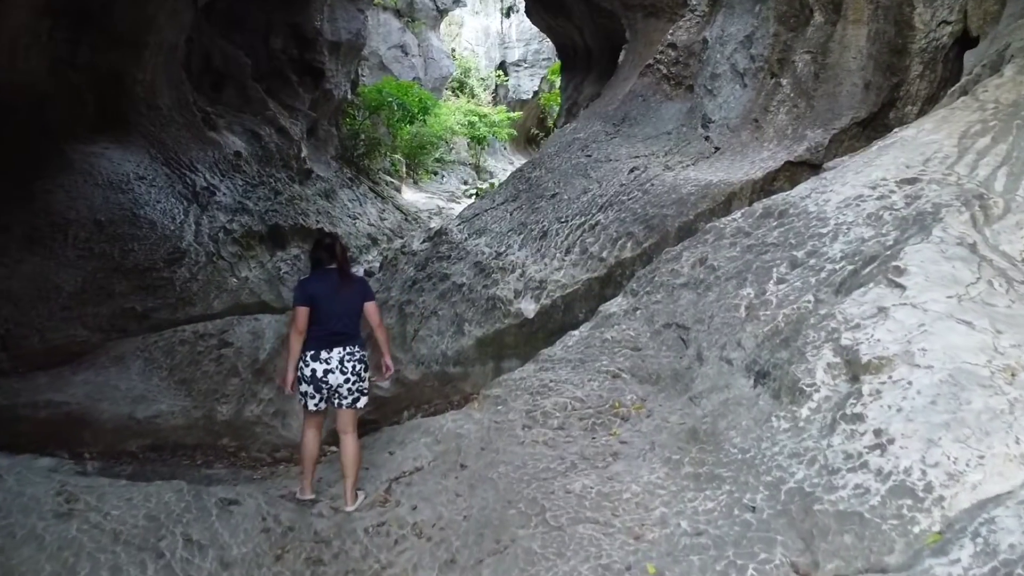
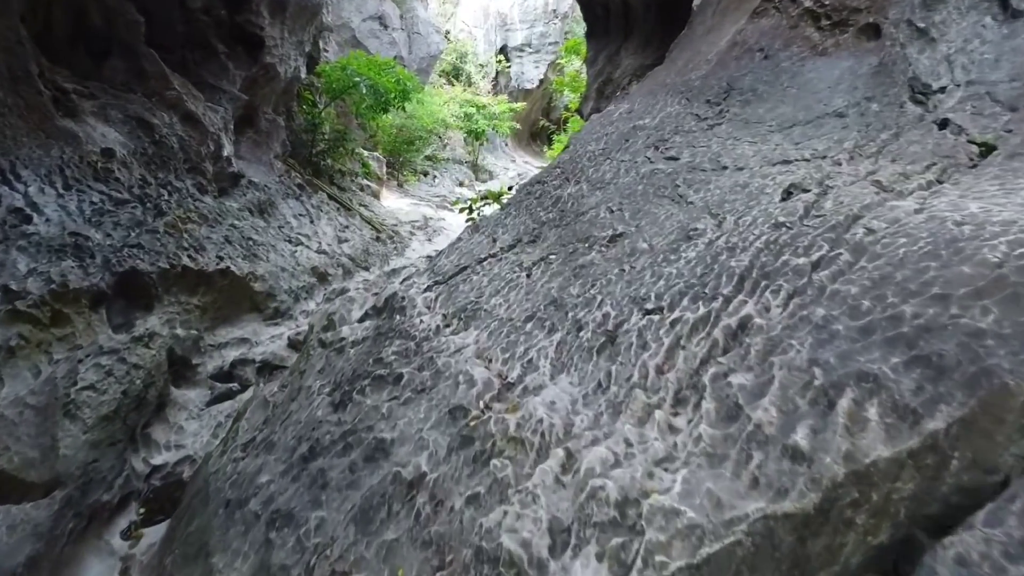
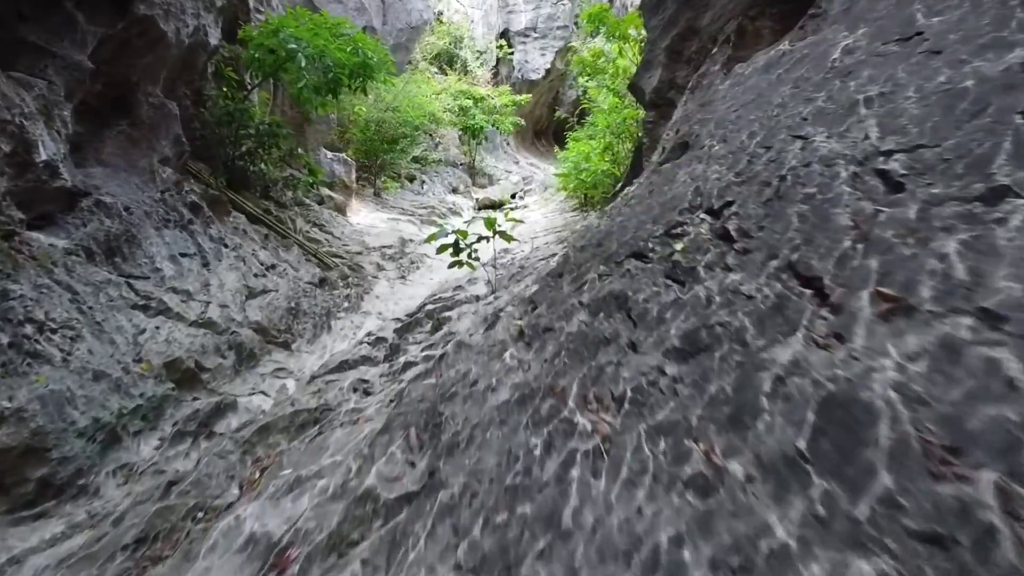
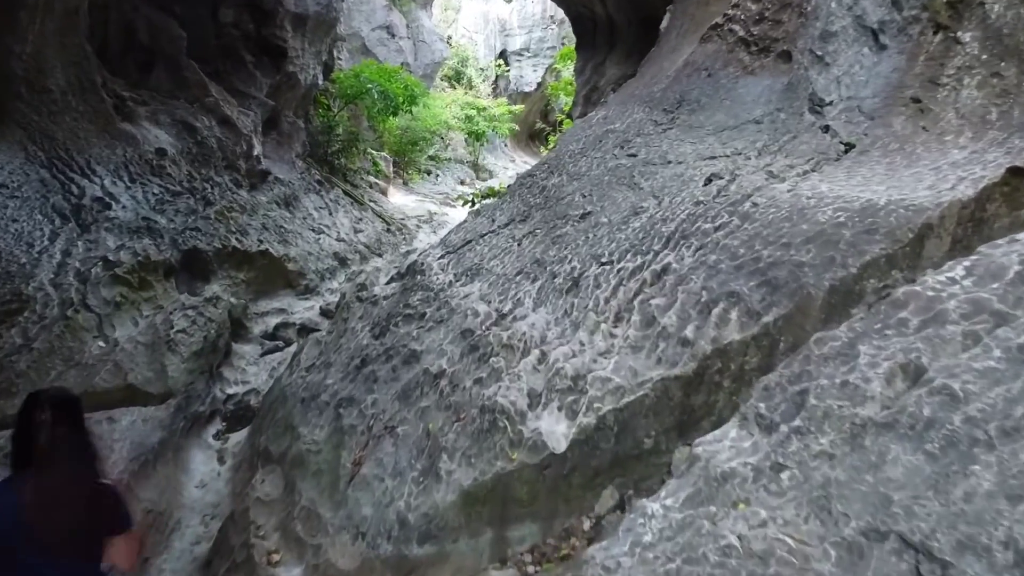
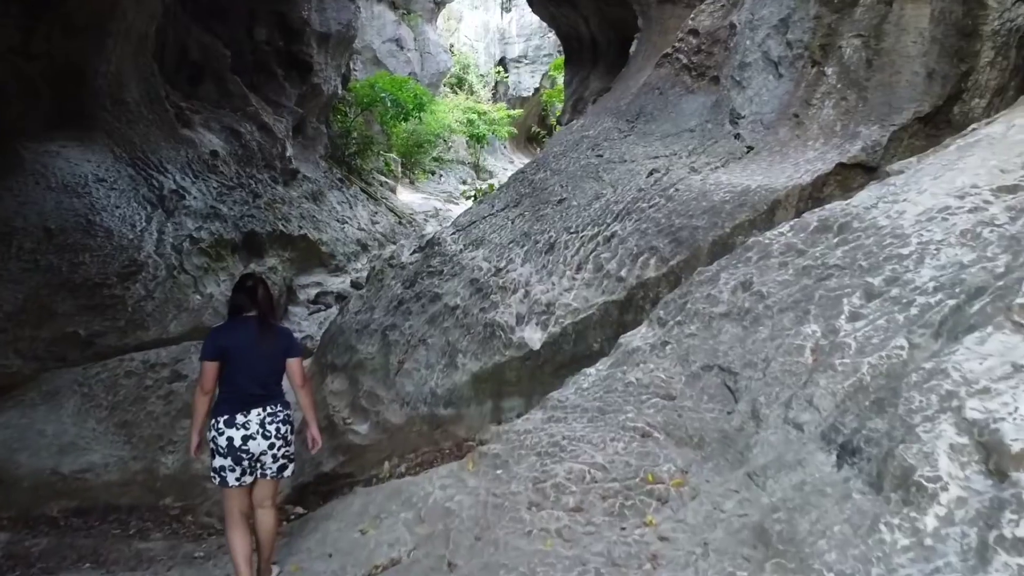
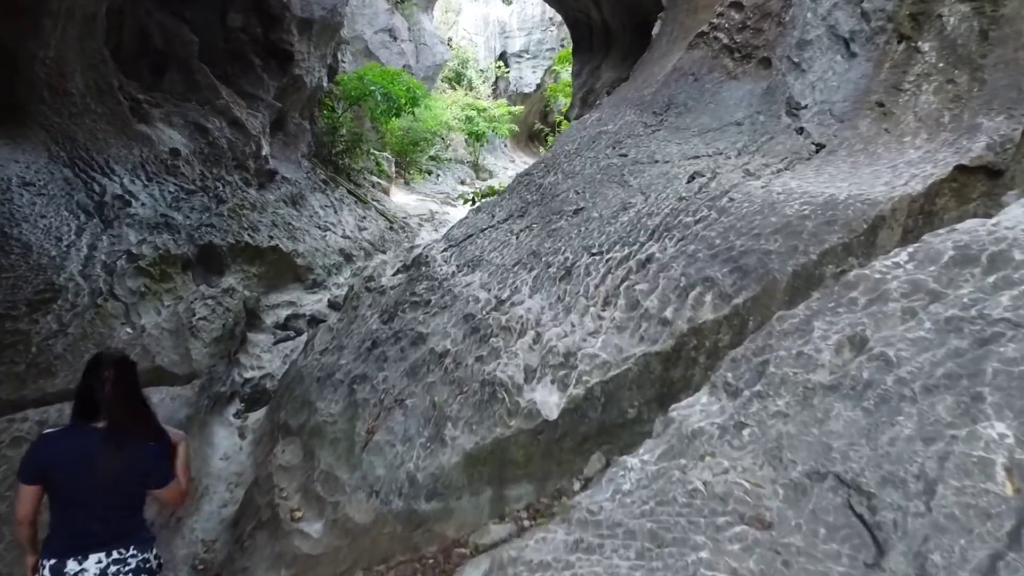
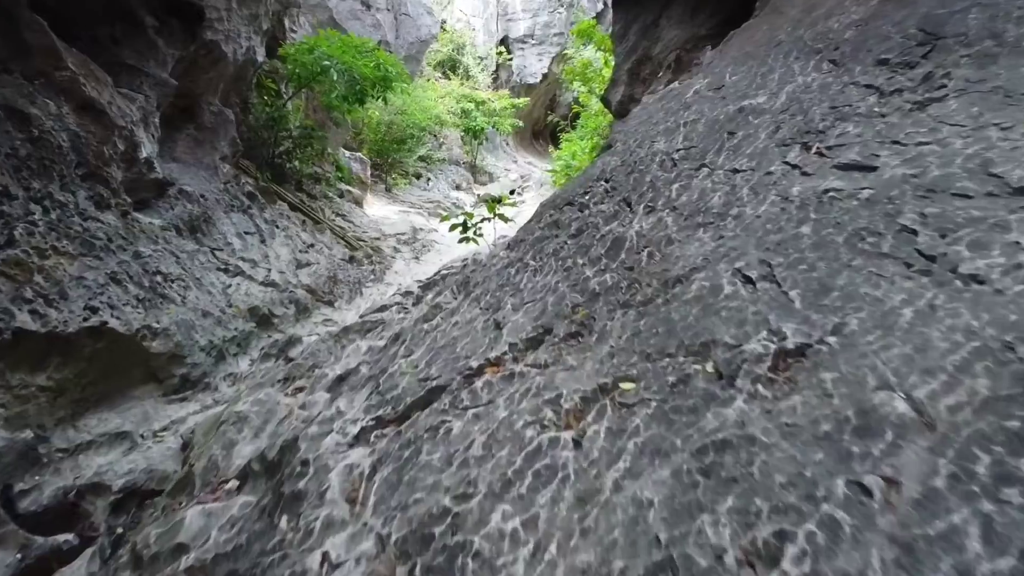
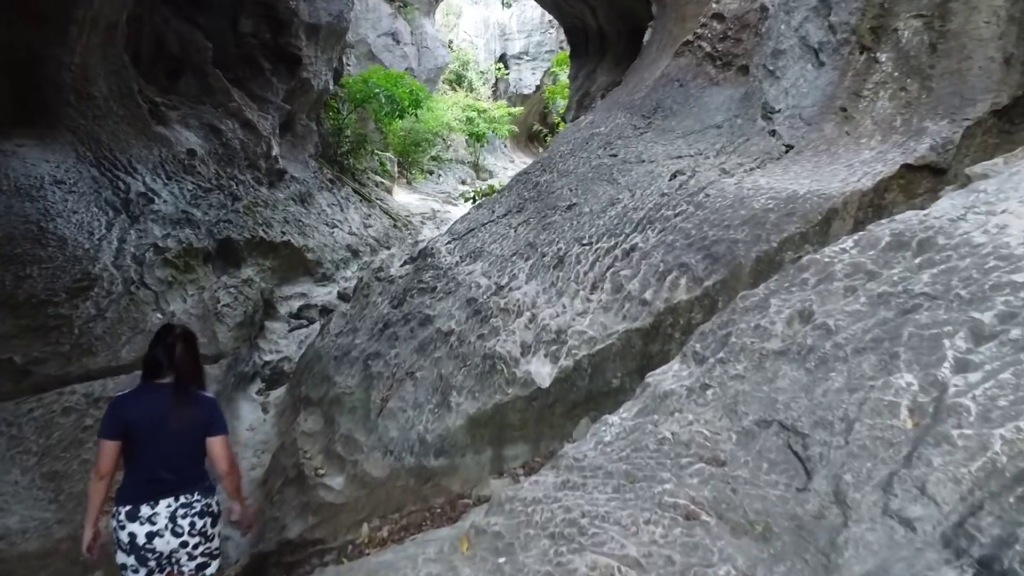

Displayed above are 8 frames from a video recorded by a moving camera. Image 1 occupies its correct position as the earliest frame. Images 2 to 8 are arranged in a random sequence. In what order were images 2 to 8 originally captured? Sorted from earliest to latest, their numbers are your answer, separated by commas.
5, 8, 6, 4, 2, 7, 3
